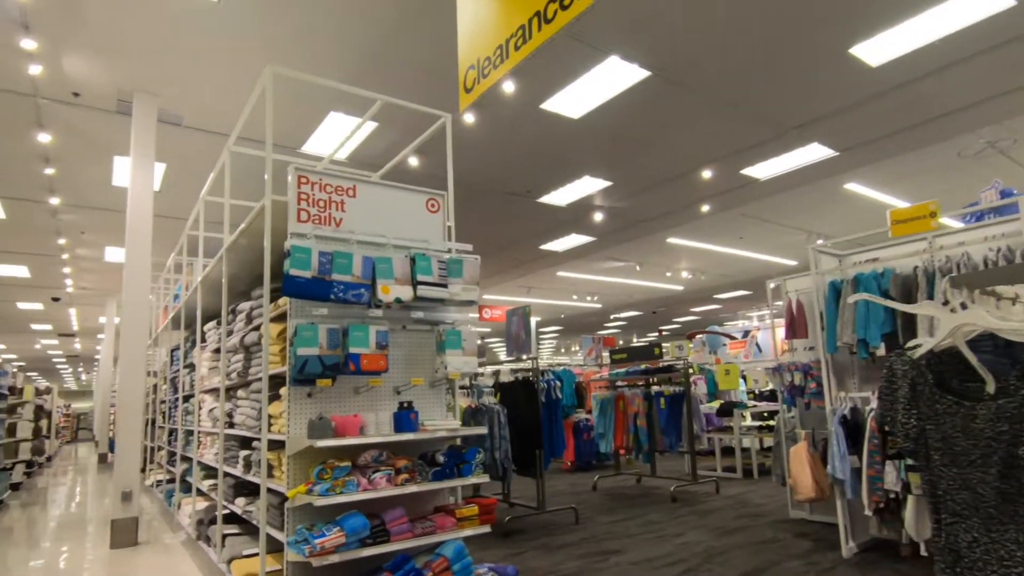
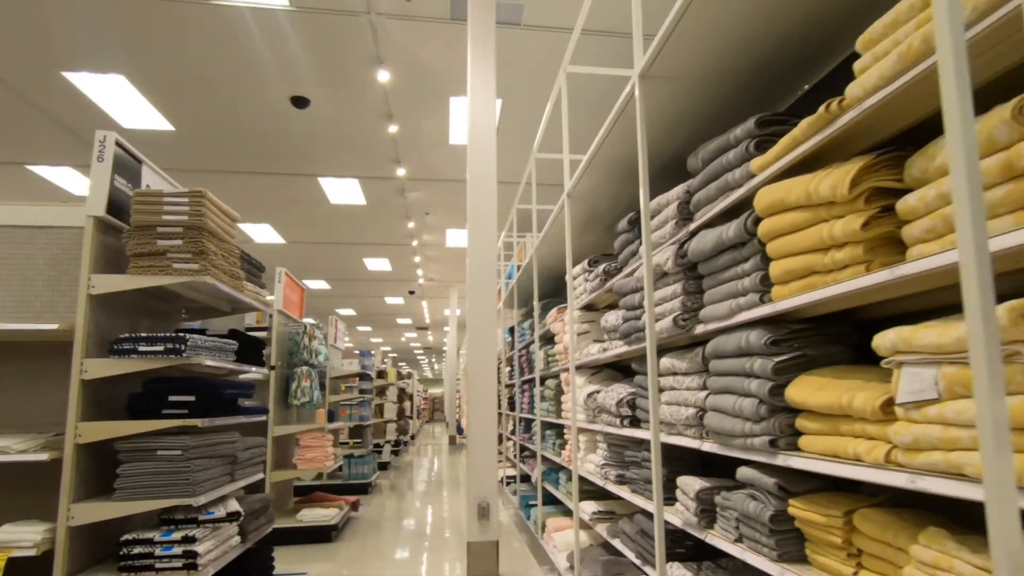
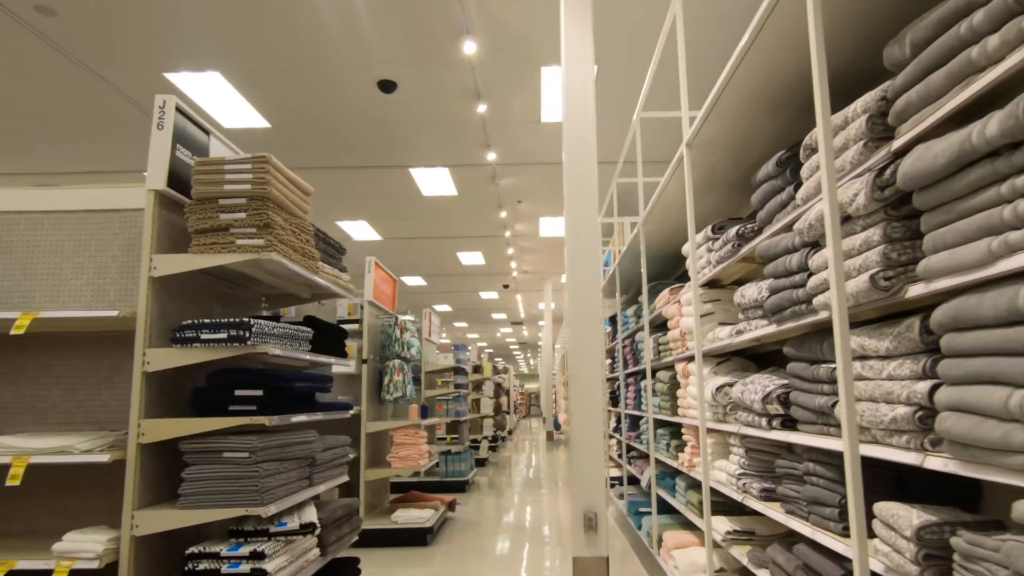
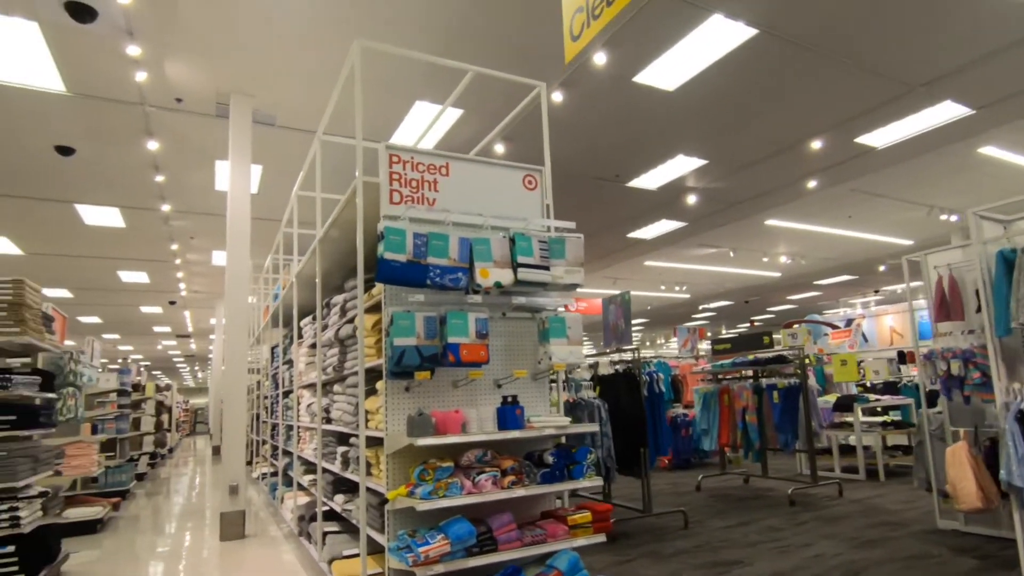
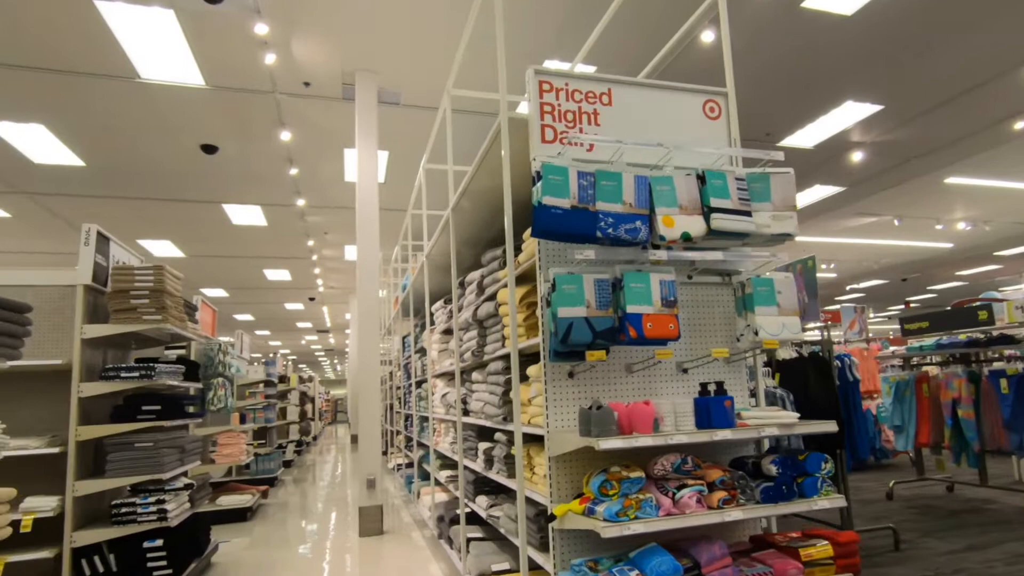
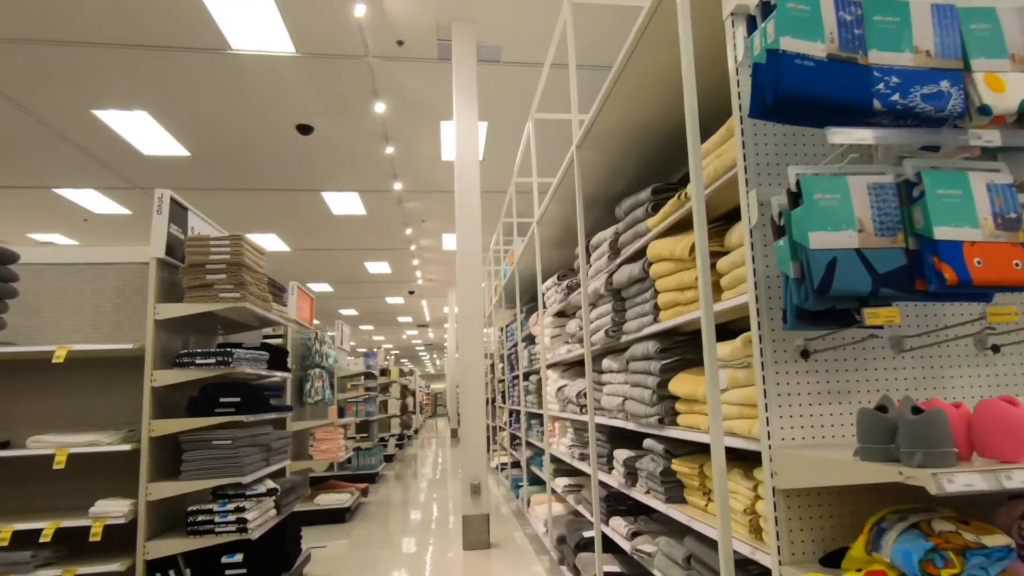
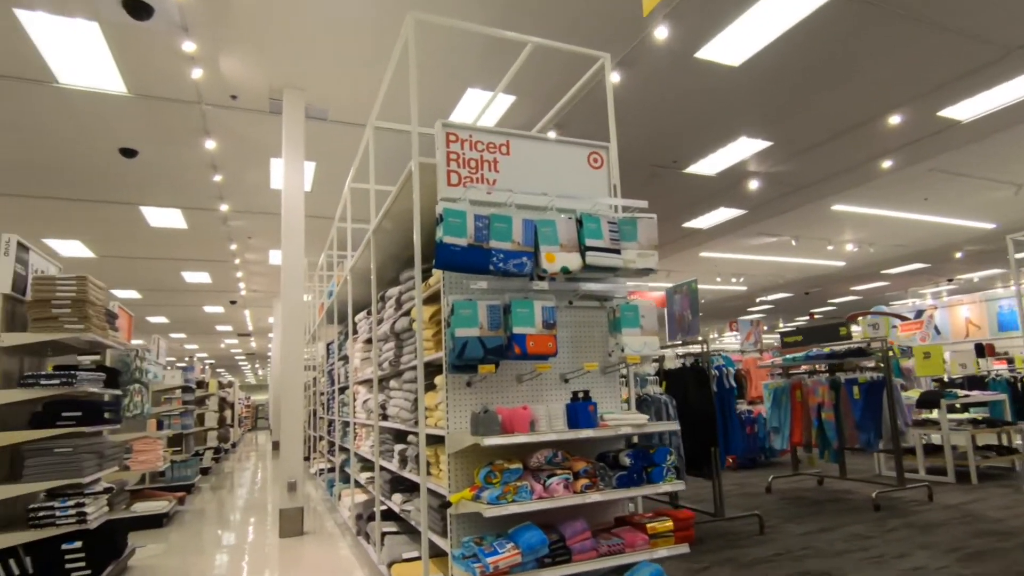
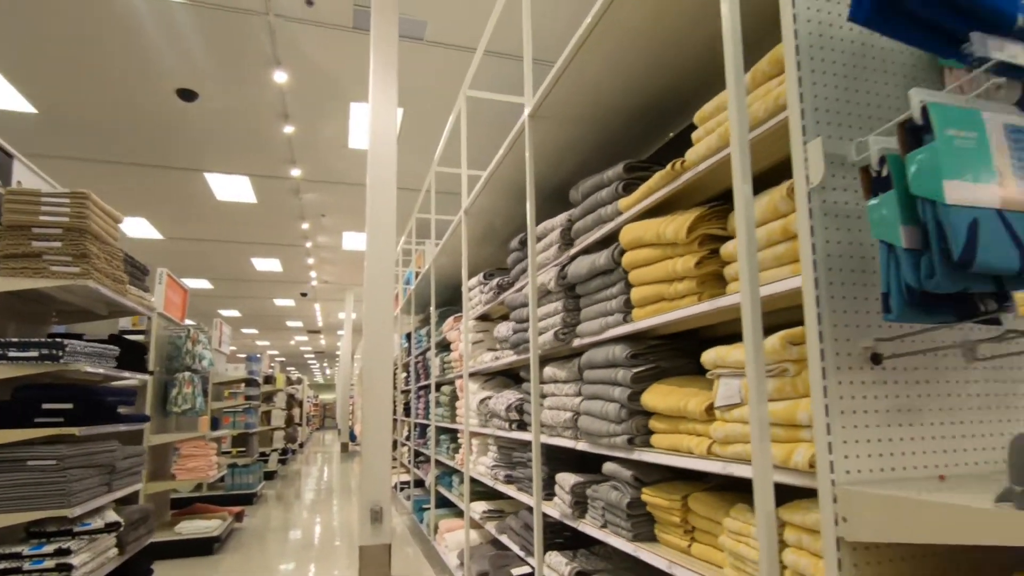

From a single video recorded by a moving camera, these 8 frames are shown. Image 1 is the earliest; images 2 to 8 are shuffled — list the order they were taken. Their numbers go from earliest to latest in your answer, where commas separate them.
4, 7, 5, 6, 3, 2, 8
